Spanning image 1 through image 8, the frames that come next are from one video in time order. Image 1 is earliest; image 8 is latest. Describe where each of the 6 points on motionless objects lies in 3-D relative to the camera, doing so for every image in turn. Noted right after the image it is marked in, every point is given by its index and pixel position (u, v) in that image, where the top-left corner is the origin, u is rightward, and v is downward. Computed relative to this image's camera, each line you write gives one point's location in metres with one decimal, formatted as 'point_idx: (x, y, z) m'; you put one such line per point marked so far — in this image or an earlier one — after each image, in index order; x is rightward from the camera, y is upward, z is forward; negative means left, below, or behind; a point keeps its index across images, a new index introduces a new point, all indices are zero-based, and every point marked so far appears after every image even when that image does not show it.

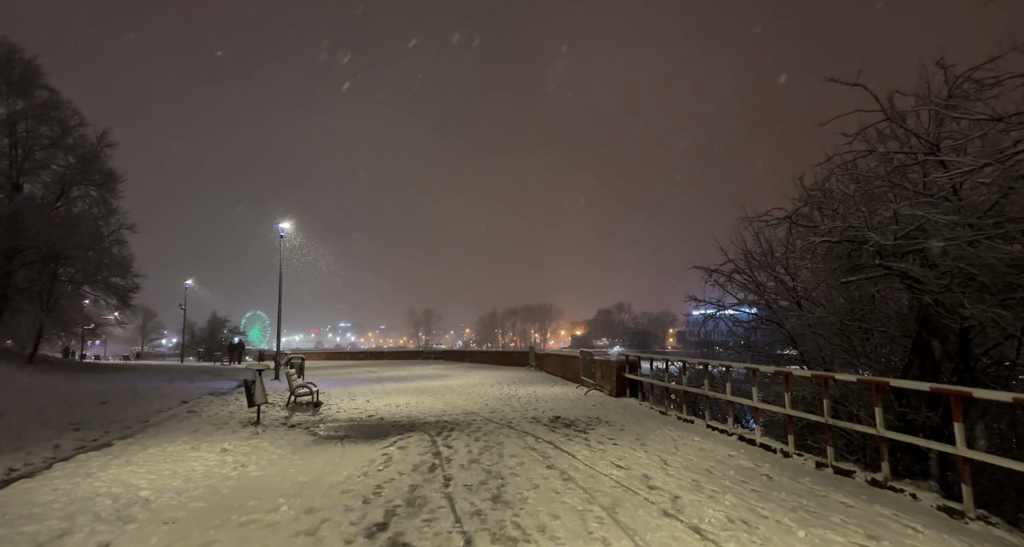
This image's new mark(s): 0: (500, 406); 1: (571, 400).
0: (-0.3, -3.4, +13.2) m
1: (+1.6, -3.5, +14.2) m
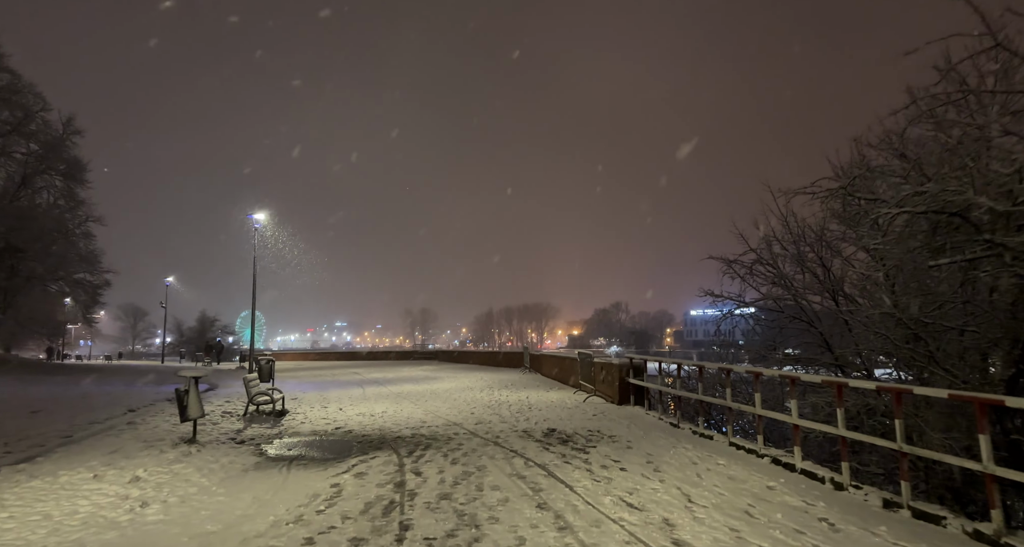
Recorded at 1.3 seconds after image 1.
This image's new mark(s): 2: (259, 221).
0: (-0.6, -3.3, +11.7) m
1: (+1.4, -3.4, +12.7) m
2: (-9.8, +2.1, +19.7) m
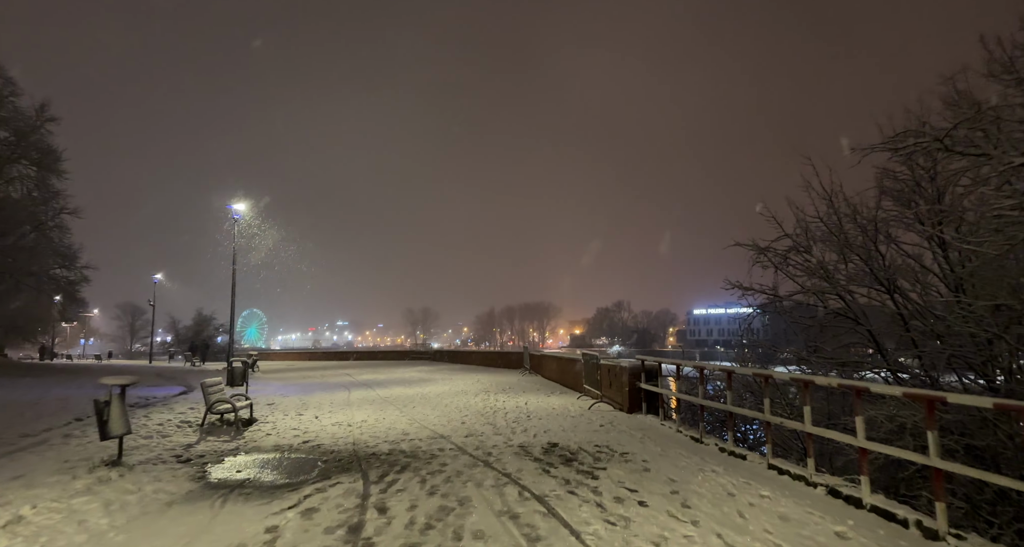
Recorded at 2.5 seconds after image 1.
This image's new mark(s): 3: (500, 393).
0: (-0.7, -3.1, +10.3) m
1: (+1.3, -3.2, +11.3) m
2: (-9.8, +2.3, +18.3) m
3: (-0.4, -3.6, +15.4) m
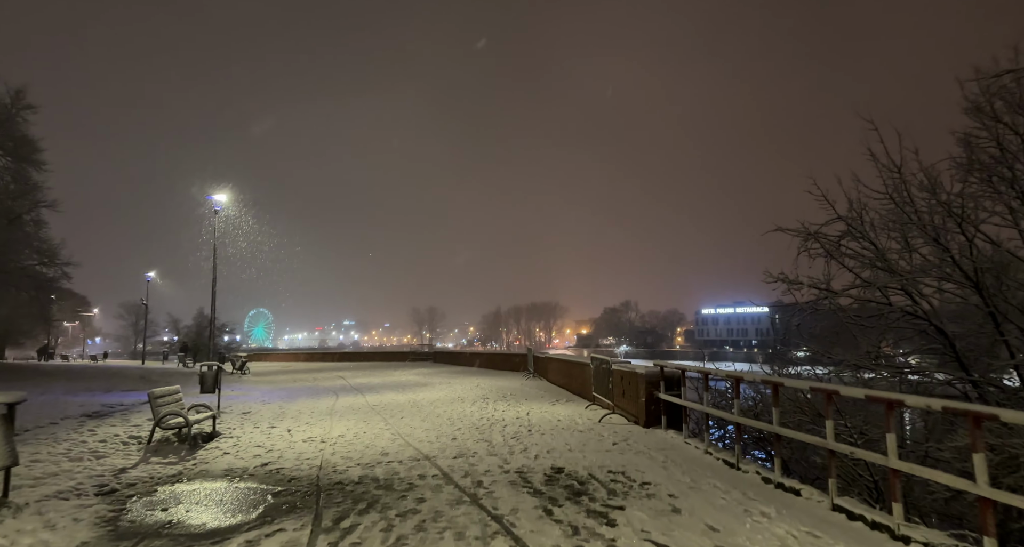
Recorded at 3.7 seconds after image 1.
0: (-0.7, -2.9, +8.8) m
1: (+1.3, -3.0, +9.9) m
2: (-9.8, +2.4, +17.0) m
3: (-0.3, -3.5, +14.0) m
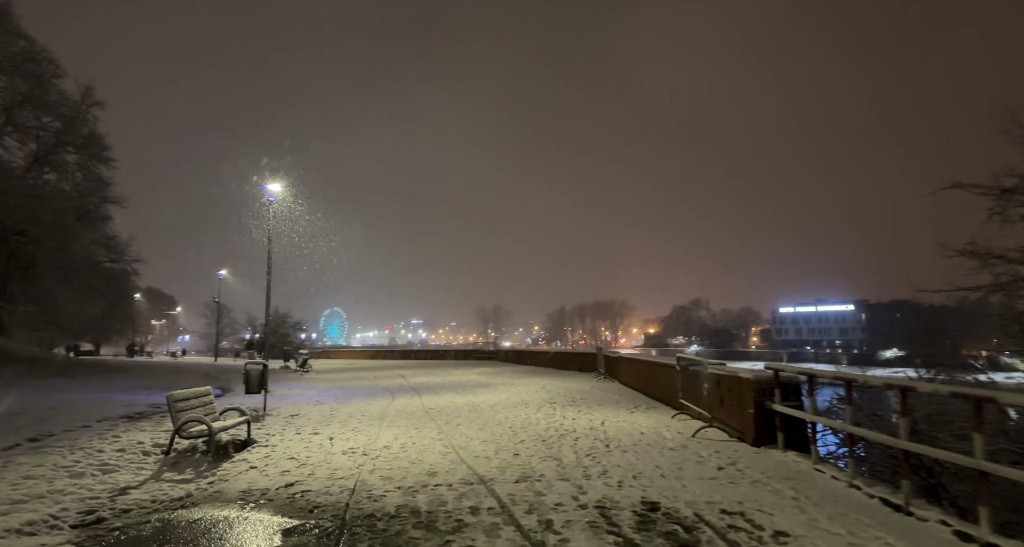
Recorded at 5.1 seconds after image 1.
0: (+0.4, -2.7, +7.2) m
1: (+2.5, -2.7, +8.0) m
2: (-7.7, +2.6, +16.4) m
3: (+1.4, -3.2, +12.3) m
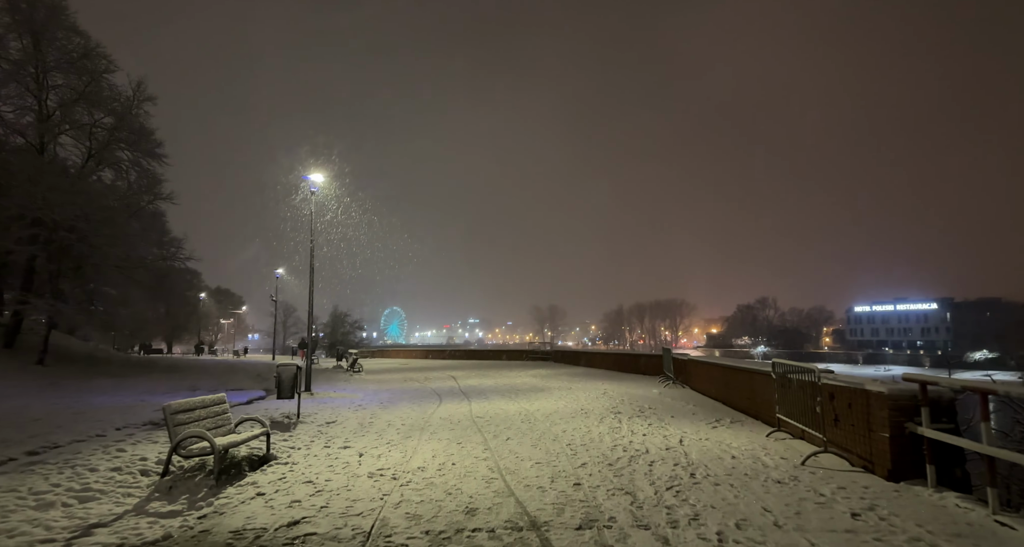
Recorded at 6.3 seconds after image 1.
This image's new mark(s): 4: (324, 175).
0: (+1.0, -2.5, +5.6) m
1: (+3.2, -2.5, +6.2) m
2: (-6.1, +2.7, +15.6) m
3: (+2.6, -3.0, +10.6) m
4: (-5.8, +2.9, +15.6) m
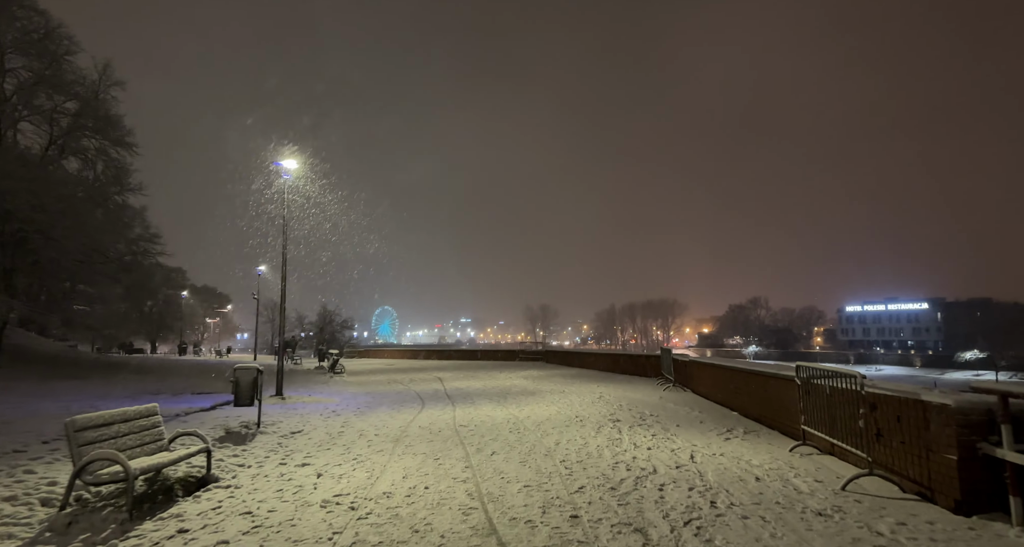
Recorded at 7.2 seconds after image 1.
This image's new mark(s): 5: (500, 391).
0: (+0.9, -2.3, +4.5) m
1: (+3.0, -2.4, +5.1) m
2: (-6.3, +2.9, +14.4) m
3: (+2.3, -2.8, +9.5) m
4: (-6.1, +3.1, +14.4) m
5: (-0.4, -3.7, +15.9) m
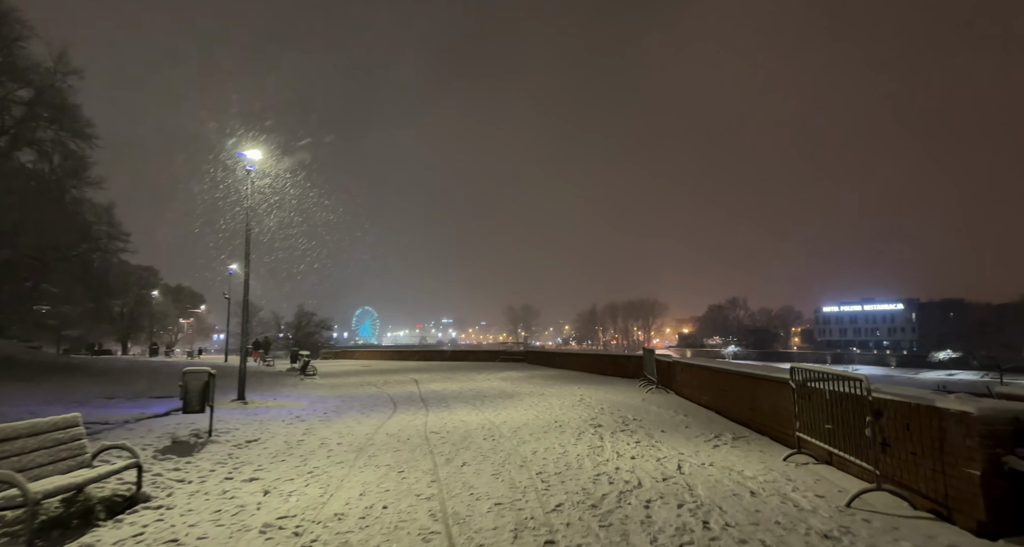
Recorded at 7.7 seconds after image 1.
0: (+0.6, -2.3, +3.9) m
1: (+2.8, -2.3, +4.6) m
2: (-6.9, +3.0, +13.6) m
3: (+1.9, -2.8, +8.9) m
4: (-6.6, +3.2, +13.6) m
5: (-1.0, -3.6, +15.2) m
